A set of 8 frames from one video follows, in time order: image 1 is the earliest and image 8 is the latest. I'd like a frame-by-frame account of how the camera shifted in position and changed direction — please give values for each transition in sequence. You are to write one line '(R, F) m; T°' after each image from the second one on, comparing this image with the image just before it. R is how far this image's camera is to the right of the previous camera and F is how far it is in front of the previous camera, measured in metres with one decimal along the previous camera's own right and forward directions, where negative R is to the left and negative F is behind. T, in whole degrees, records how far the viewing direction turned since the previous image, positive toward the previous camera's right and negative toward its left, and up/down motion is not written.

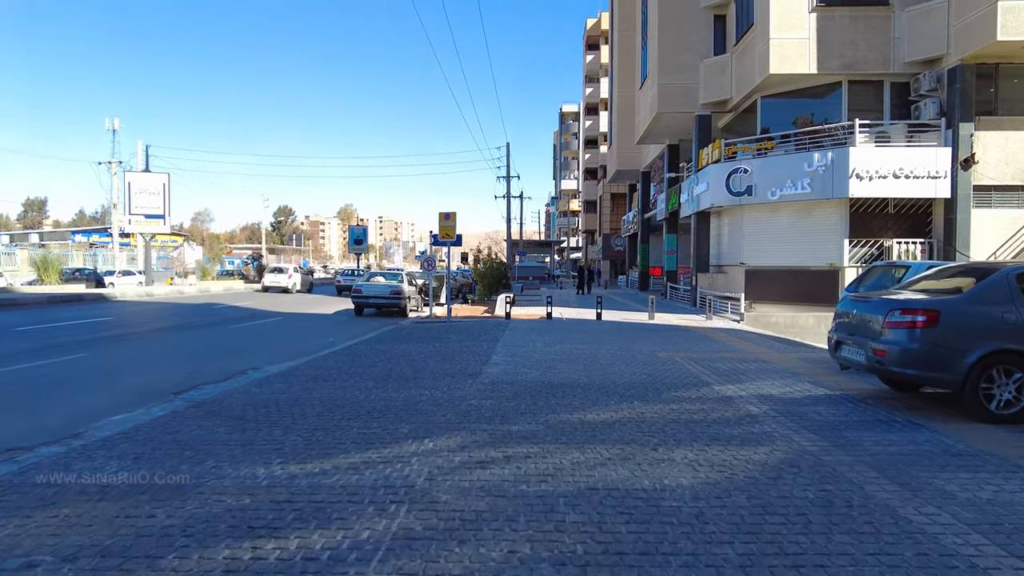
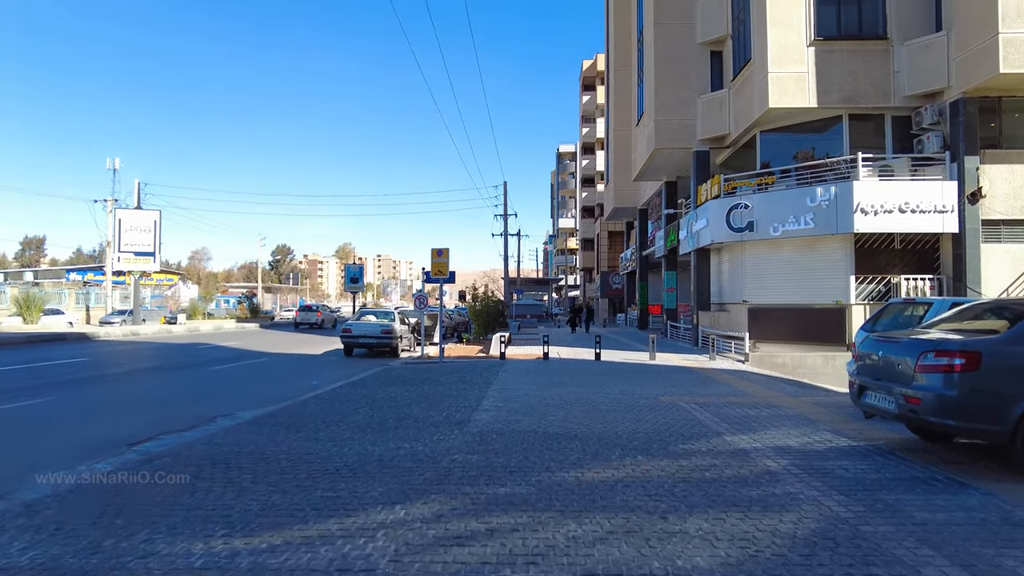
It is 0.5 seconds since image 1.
(+0.1, +0.7) m; 0°
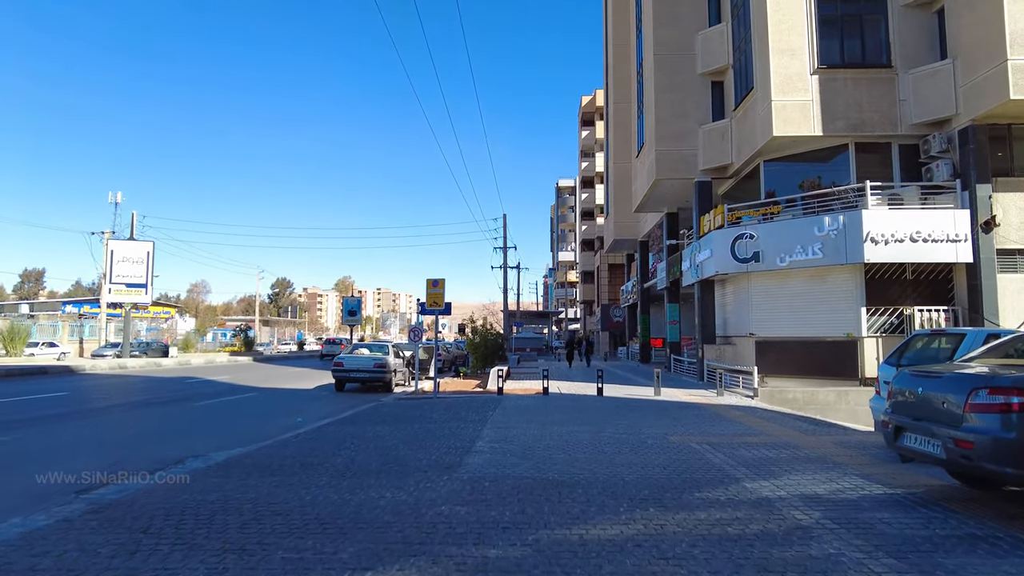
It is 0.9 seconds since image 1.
(0.0, +0.6) m; 0°
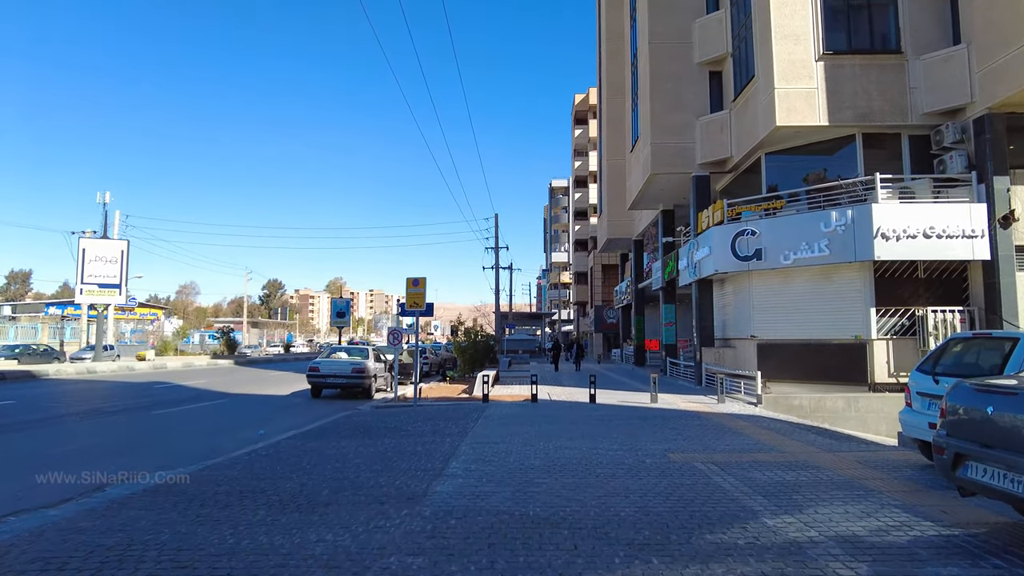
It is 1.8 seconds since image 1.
(+0.2, +1.1) m; +1°
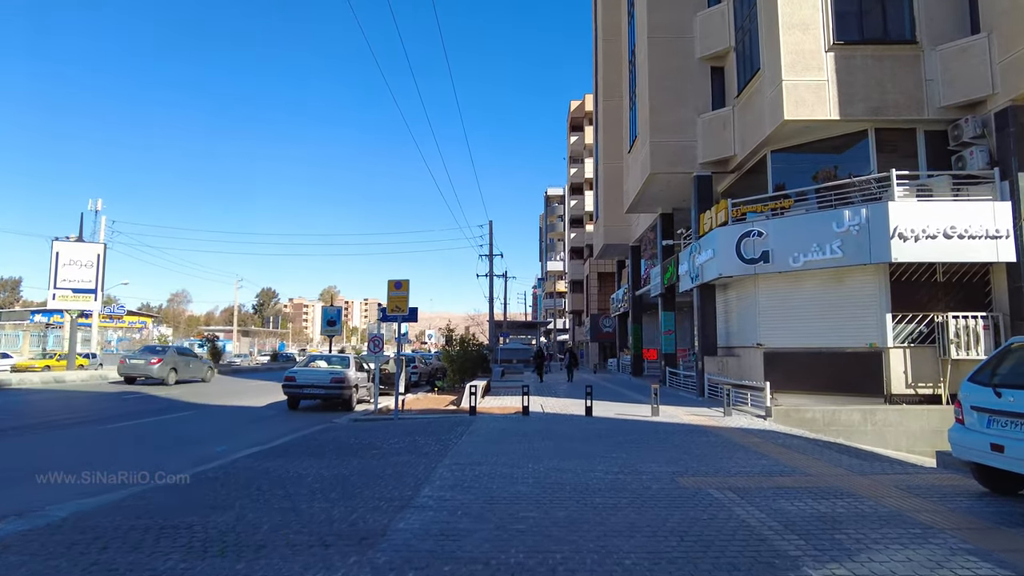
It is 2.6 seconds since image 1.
(+0.1, +1.1) m; 0°
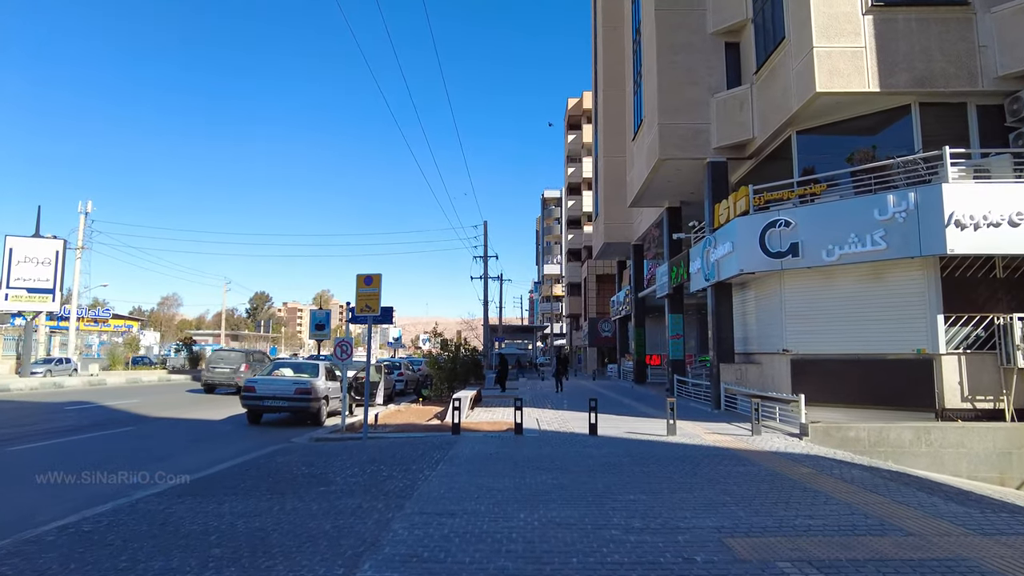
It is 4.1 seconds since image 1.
(+0.1, +2.1) m; 0°
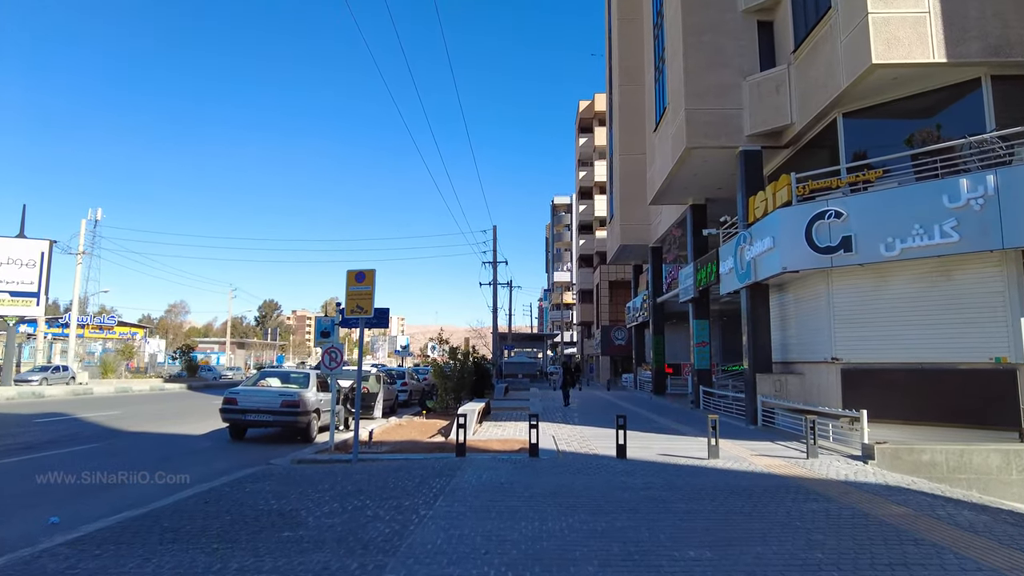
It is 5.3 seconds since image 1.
(-0.1, +1.7) m; -1°
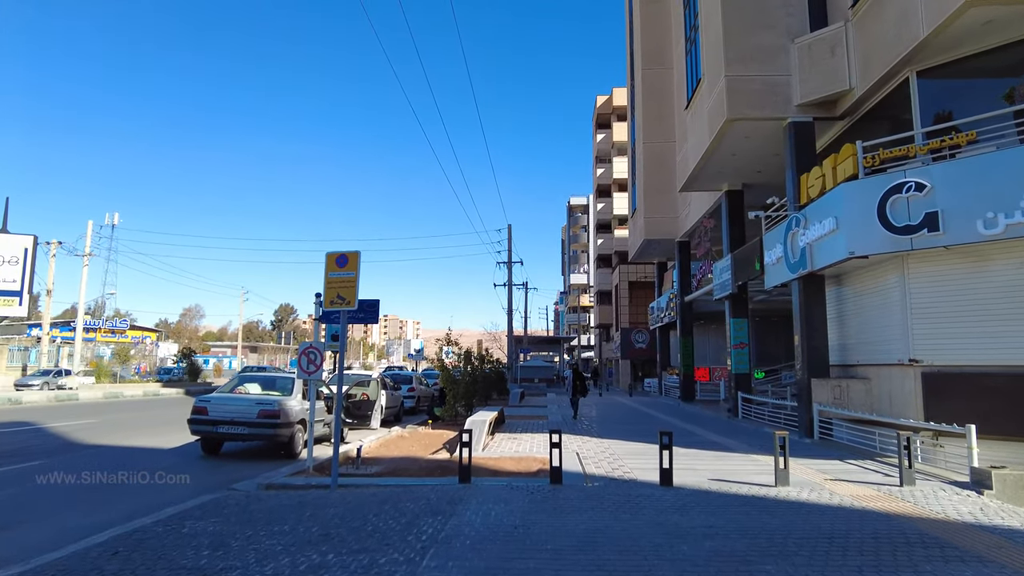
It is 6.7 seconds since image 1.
(0.0, +2.0) m; -1°
